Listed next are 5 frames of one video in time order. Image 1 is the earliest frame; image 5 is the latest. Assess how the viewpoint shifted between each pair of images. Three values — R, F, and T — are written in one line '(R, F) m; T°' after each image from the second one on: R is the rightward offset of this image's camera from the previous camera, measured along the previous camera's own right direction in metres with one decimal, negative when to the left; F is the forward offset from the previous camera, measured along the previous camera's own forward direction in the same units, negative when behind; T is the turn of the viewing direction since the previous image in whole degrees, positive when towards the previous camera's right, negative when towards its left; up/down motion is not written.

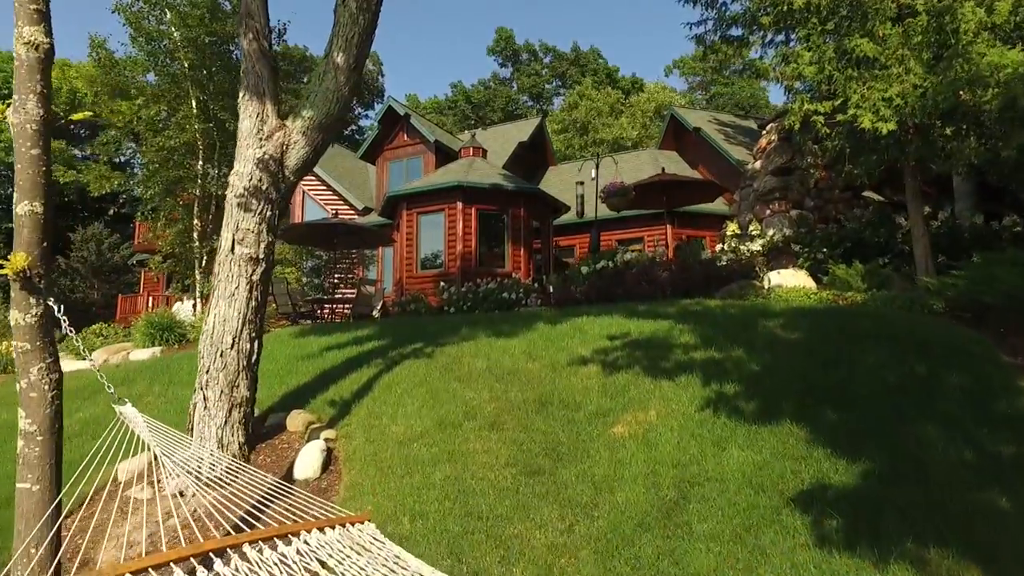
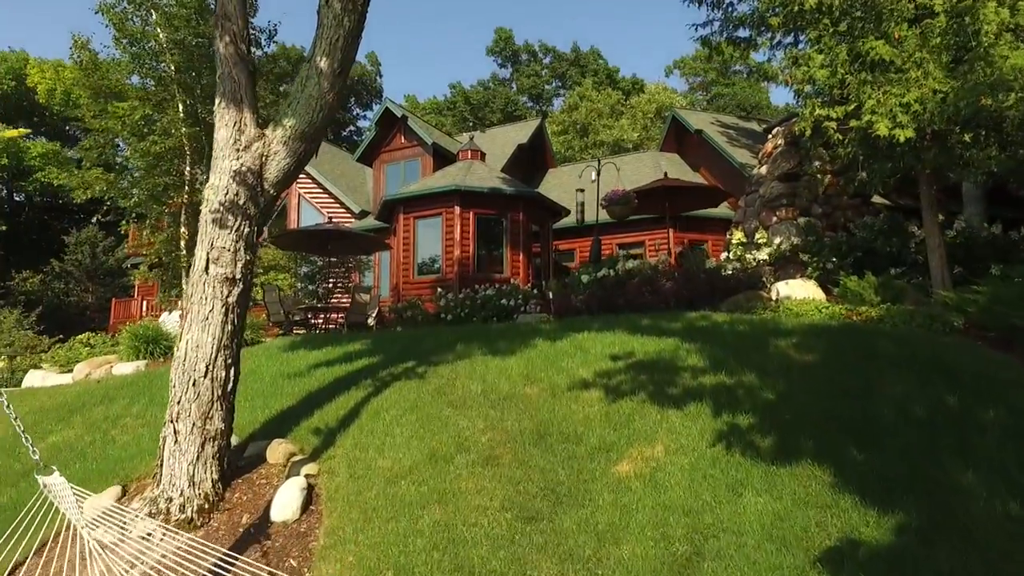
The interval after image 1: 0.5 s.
(0.0, +0.4) m; 0°
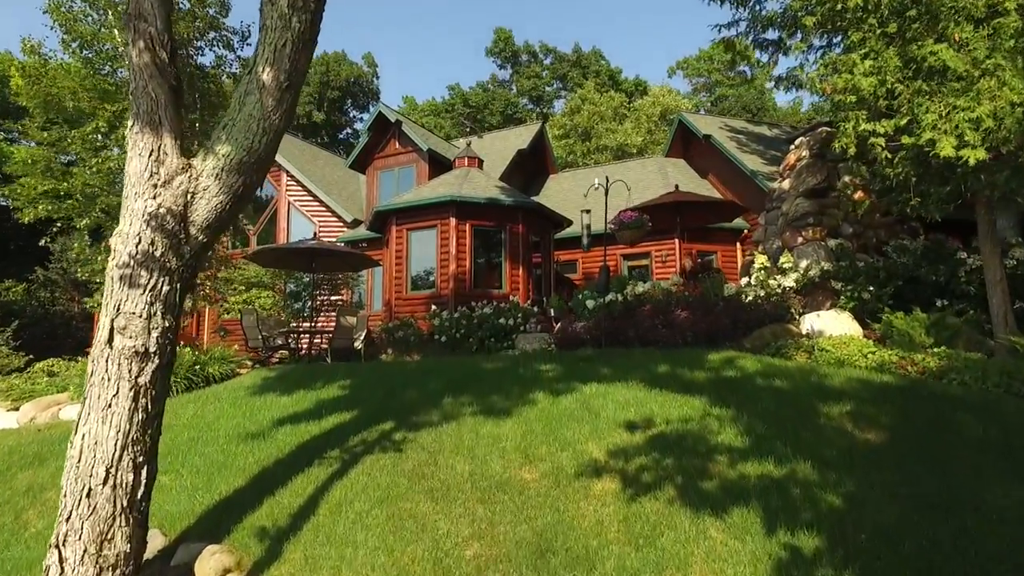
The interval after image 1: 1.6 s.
(+0.1, +1.3) m; 0°
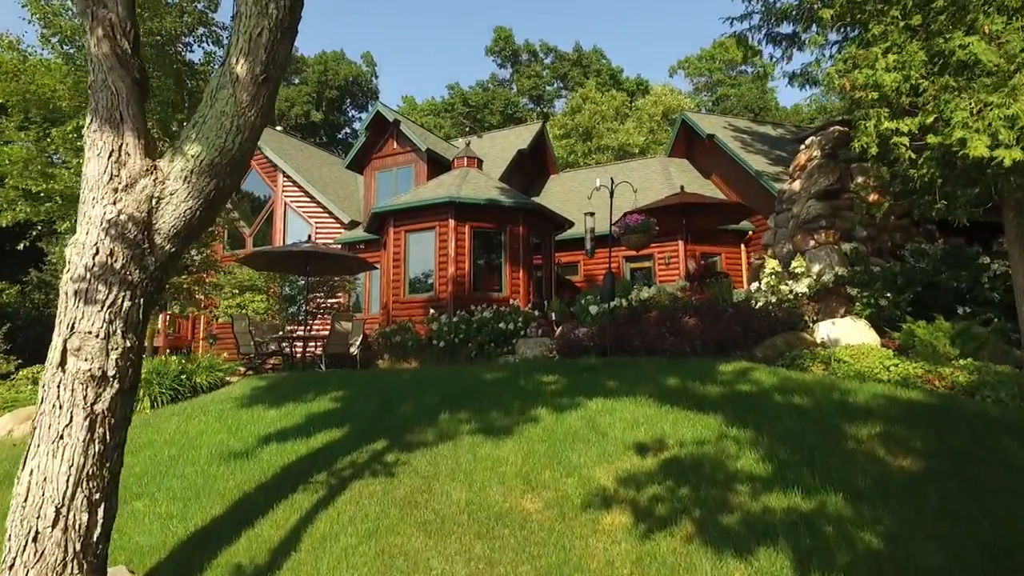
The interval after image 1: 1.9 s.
(0.0, +0.5) m; 0°
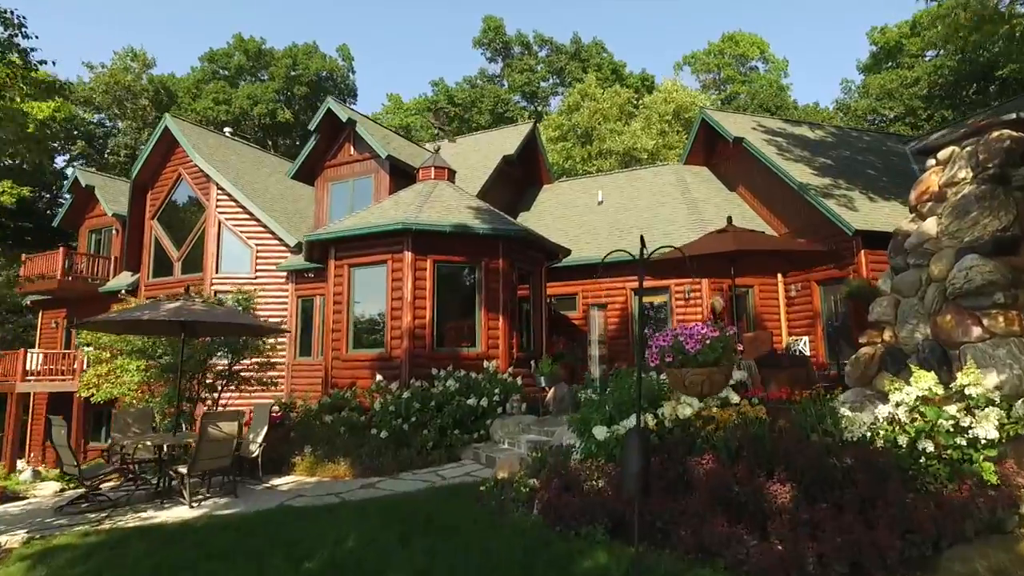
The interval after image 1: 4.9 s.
(+0.6, +4.9) m; 0°
